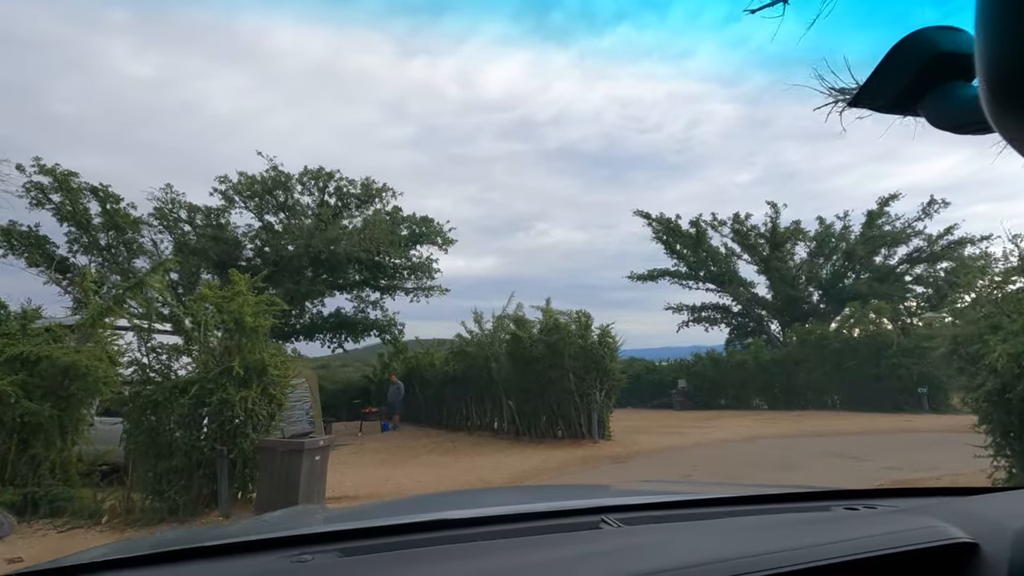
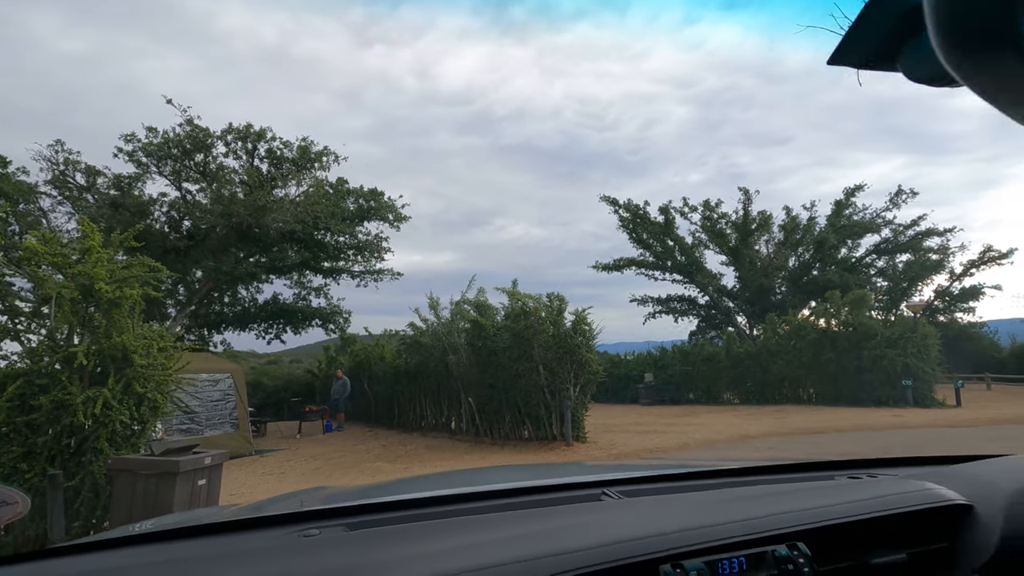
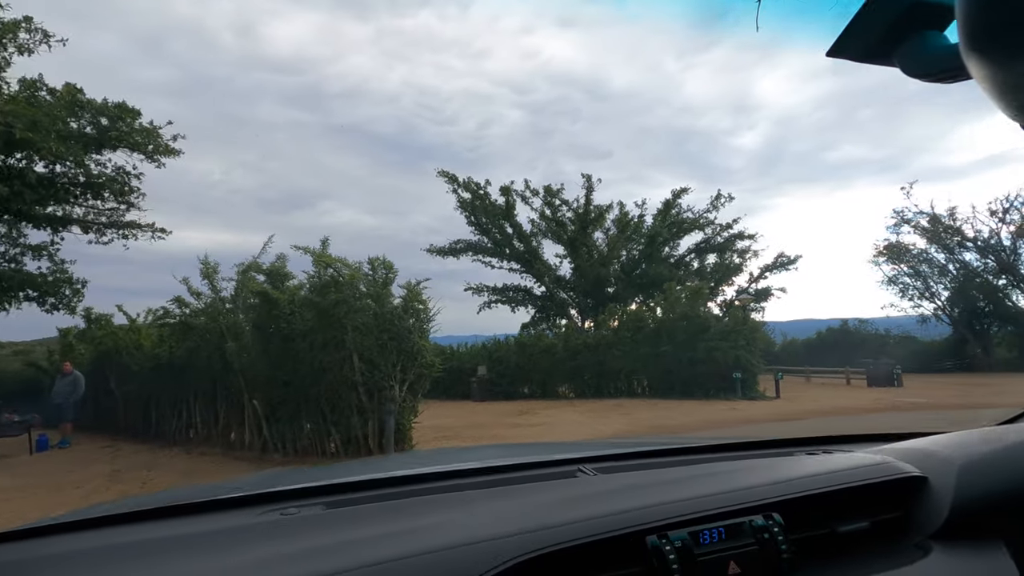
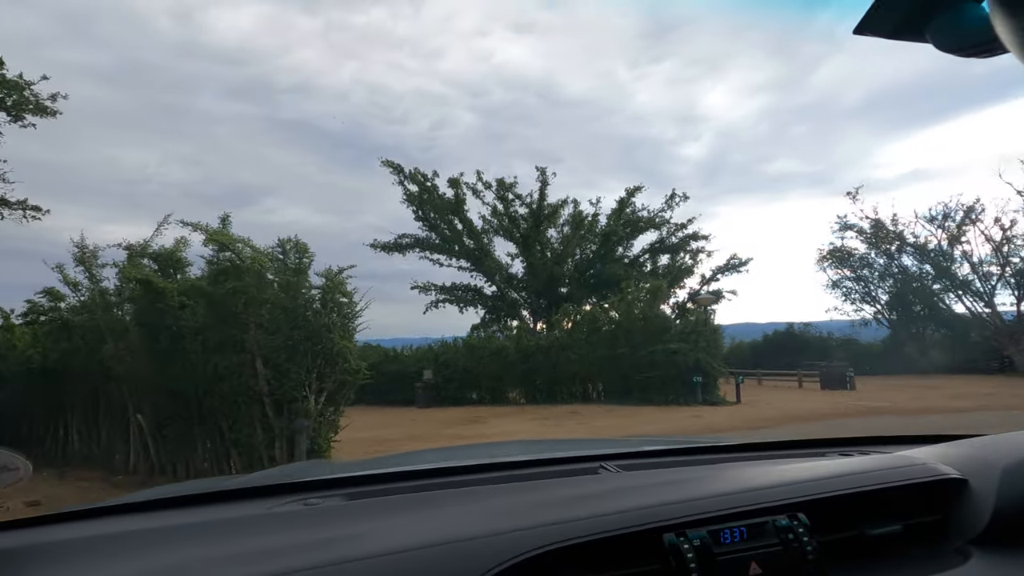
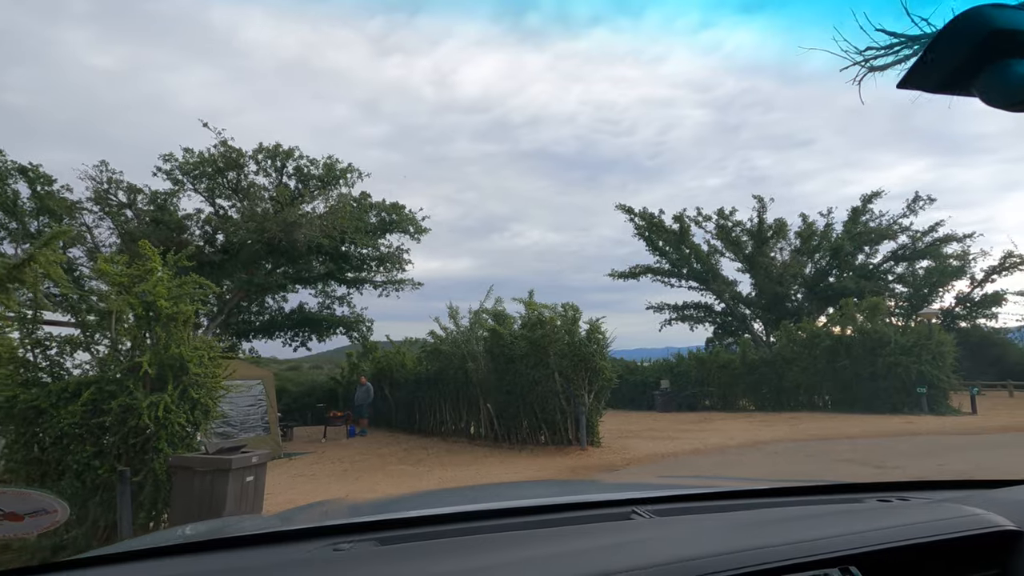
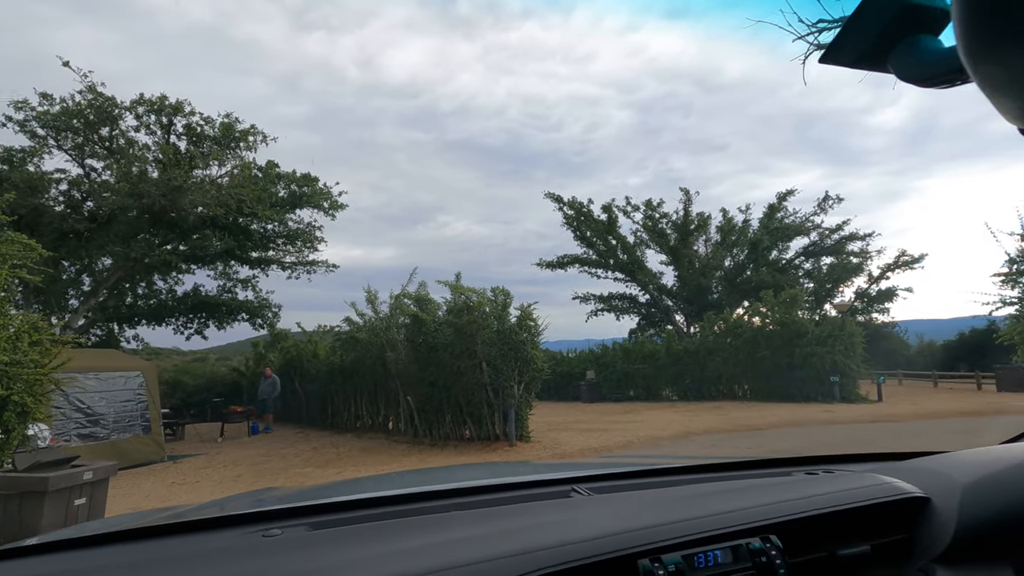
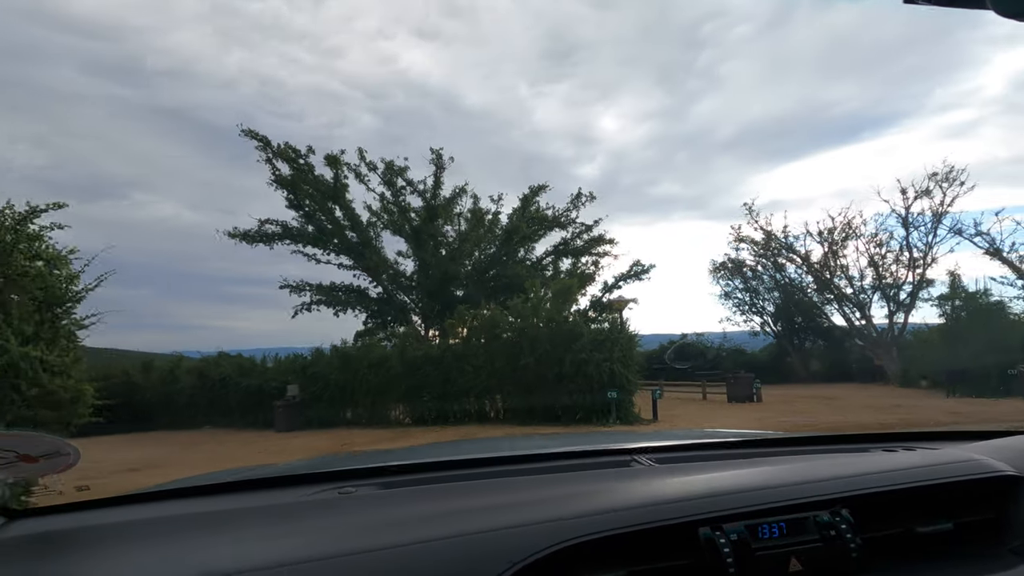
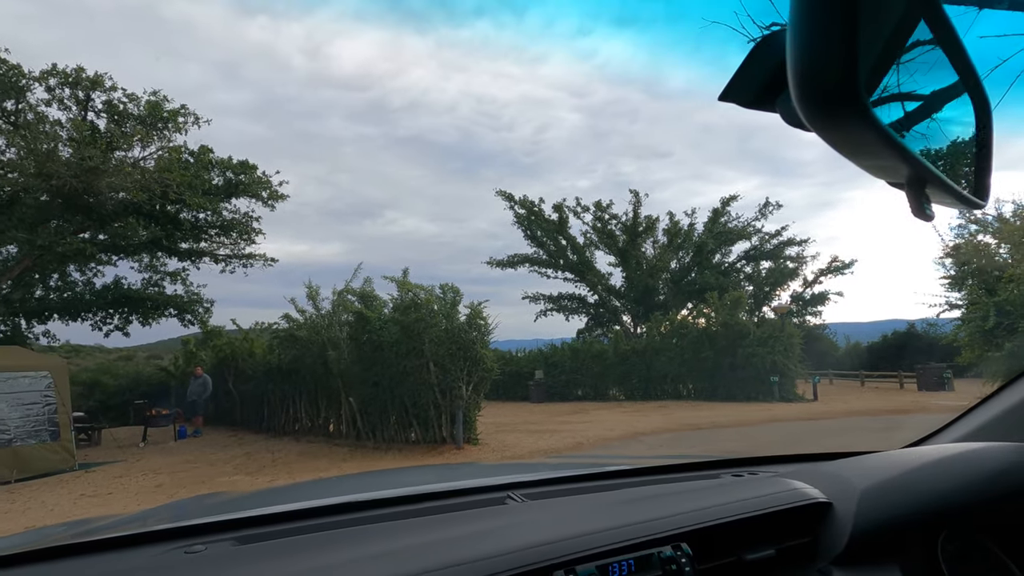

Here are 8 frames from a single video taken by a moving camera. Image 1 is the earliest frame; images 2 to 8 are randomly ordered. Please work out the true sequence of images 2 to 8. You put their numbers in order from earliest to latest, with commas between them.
5, 2, 6, 8, 3, 4, 7
